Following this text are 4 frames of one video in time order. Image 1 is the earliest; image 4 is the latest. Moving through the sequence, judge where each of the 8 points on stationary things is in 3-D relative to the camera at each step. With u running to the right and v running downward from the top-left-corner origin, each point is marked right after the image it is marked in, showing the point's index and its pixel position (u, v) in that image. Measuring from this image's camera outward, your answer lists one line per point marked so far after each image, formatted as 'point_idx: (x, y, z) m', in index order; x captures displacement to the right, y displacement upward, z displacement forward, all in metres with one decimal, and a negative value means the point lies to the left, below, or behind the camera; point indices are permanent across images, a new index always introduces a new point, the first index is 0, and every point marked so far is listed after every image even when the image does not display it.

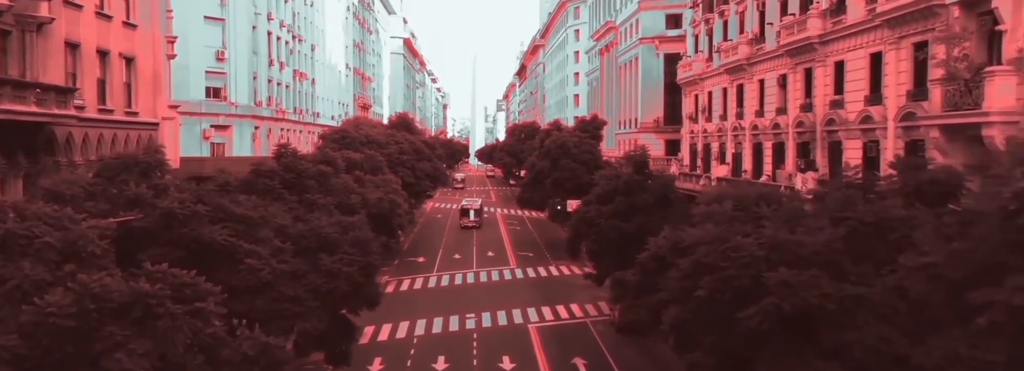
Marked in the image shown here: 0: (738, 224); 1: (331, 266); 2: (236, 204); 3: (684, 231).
0: (+4.6, -0.8, +15.4) m
1: (-4.7, -2.1, +19.4) m
2: (-7.1, -0.5, +19.4) m
3: (+4.1, -1.1, +18.2) m
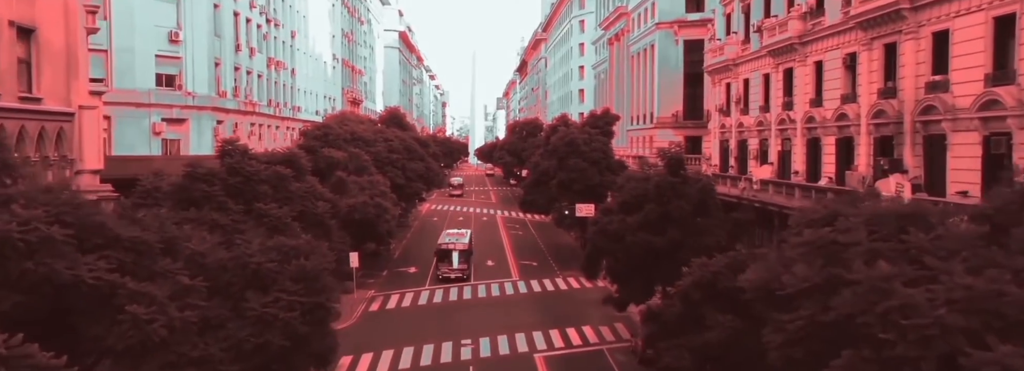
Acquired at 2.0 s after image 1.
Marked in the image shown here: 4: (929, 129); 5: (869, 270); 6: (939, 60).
0: (+4.7, -1.0, +9.7) m
1: (-4.6, -2.3, +13.8) m
2: (-7.0, -0.7, +13.7) m
3: (+4.3, -1.3, +12.5) m
4: (+10.9, +1.5, +19.8) m
5: (+4.3, -1.0, +9.2) m
6: (+11.0, +3.2, +19.5) m
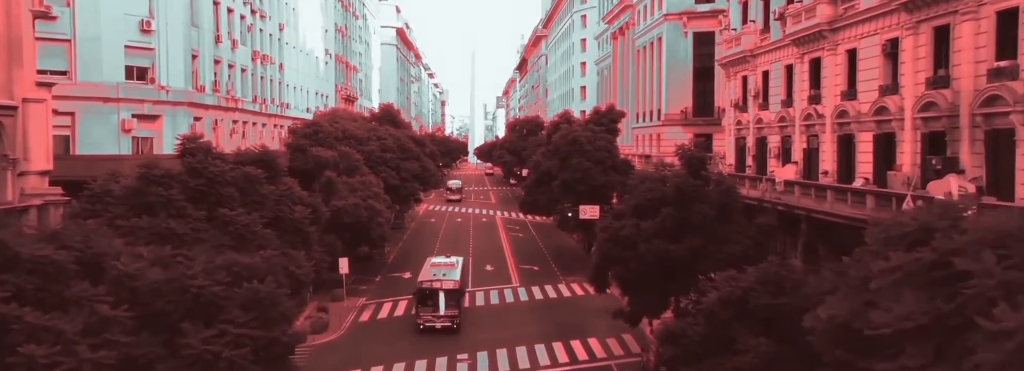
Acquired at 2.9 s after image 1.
0: (+4.7, -1.0, +7.1) m
1: (-4.6, -2.3, +11.2) m
2: (-6.9, -0.7, +11.1) m
3: (+4.3, -1.4, +9.9) m
4: (+10.9, +1.4, +17.2) m
5: (+4.3, -1.1, +6.6) m
6: (+11.0, +3.2, +16.9) m
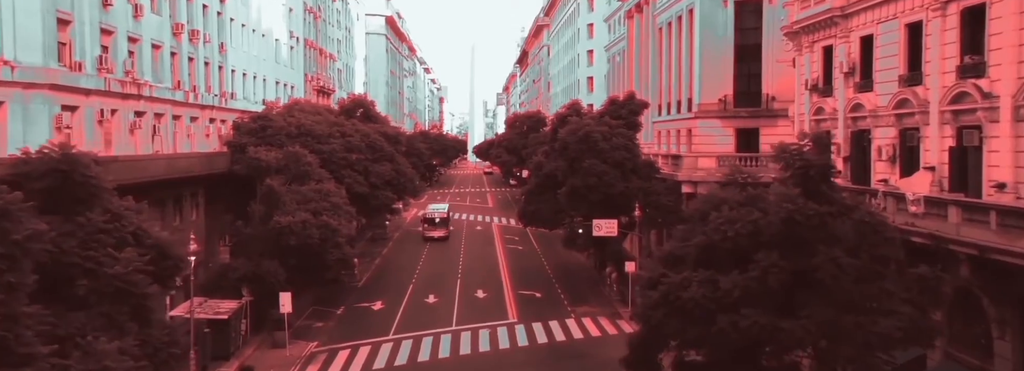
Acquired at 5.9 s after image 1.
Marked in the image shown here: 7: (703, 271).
0: (+4.5, -1.5, -2.4) m
1: (-4.8, -2.9, +1.7) m
2: (-7.2, -1.3, +1.7) m
3: (+4.0, -1.9, +0.4) m
4: (+10.6, +1.0, +7.7) m
5: (+4.0, -1.6, -2.9) m
6: (+10.7, +2.7, +7.4) m
7: (+3.5, -1.6, +13.8) m
